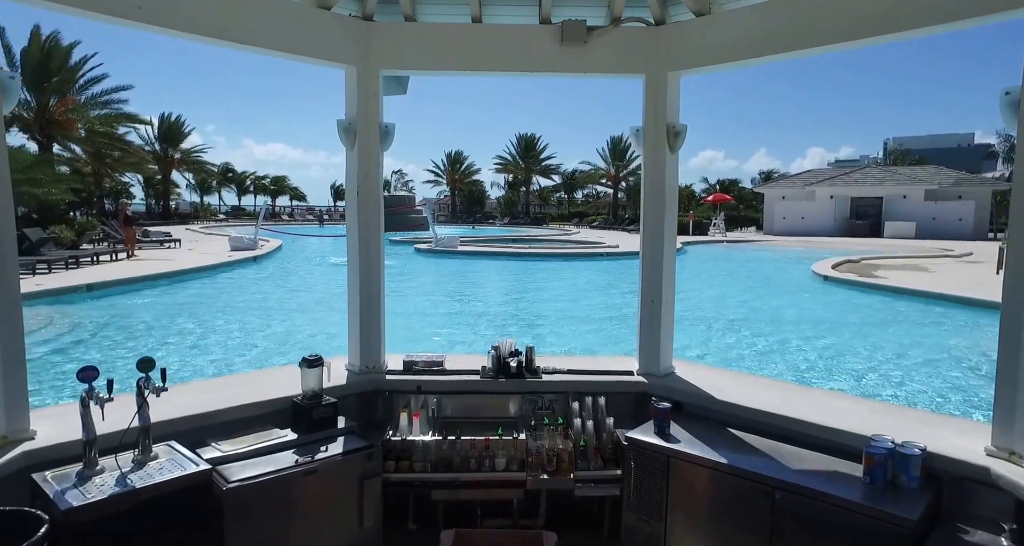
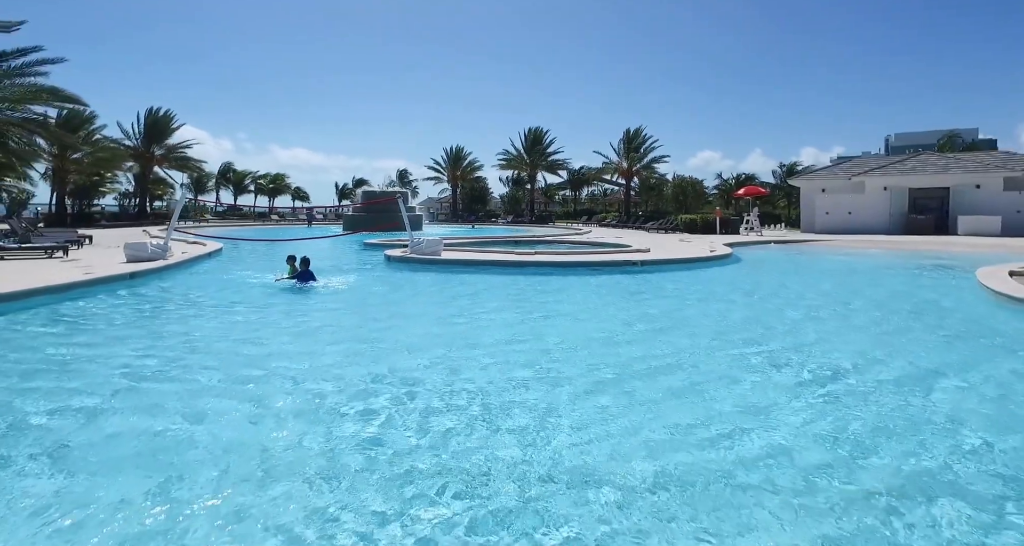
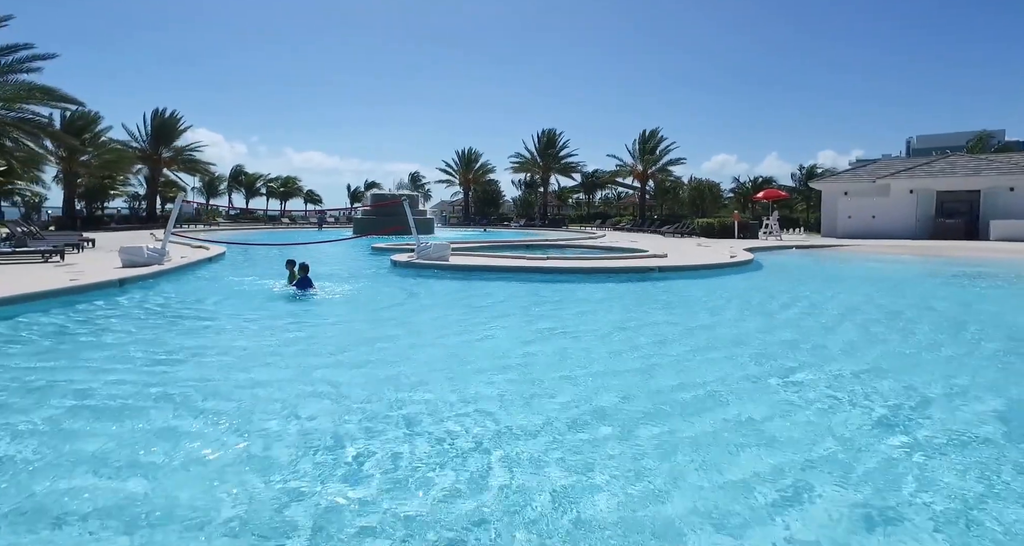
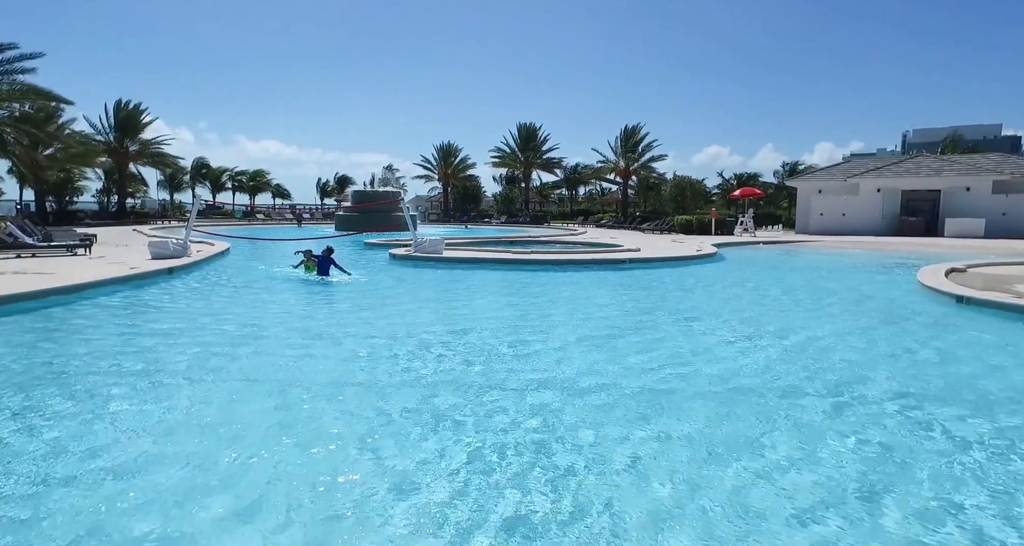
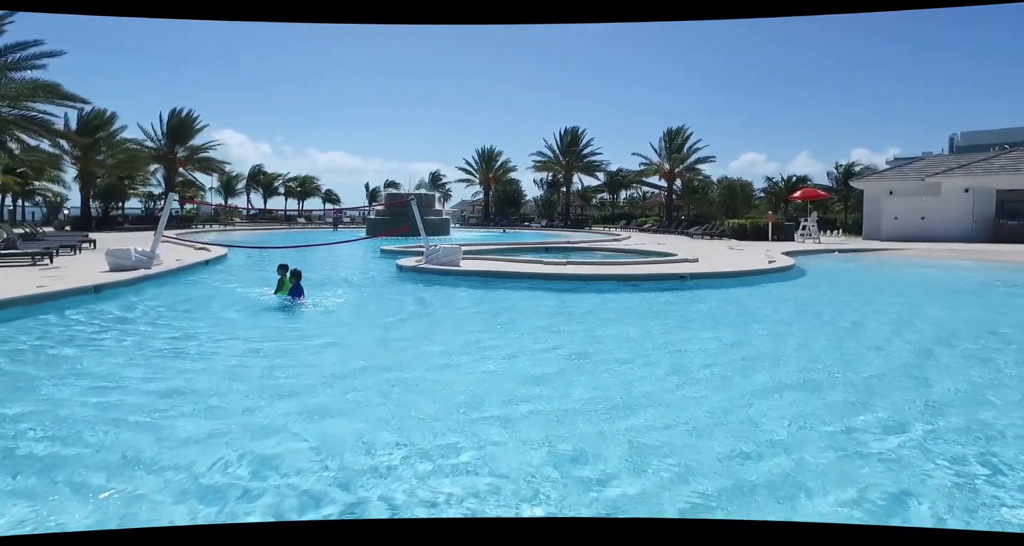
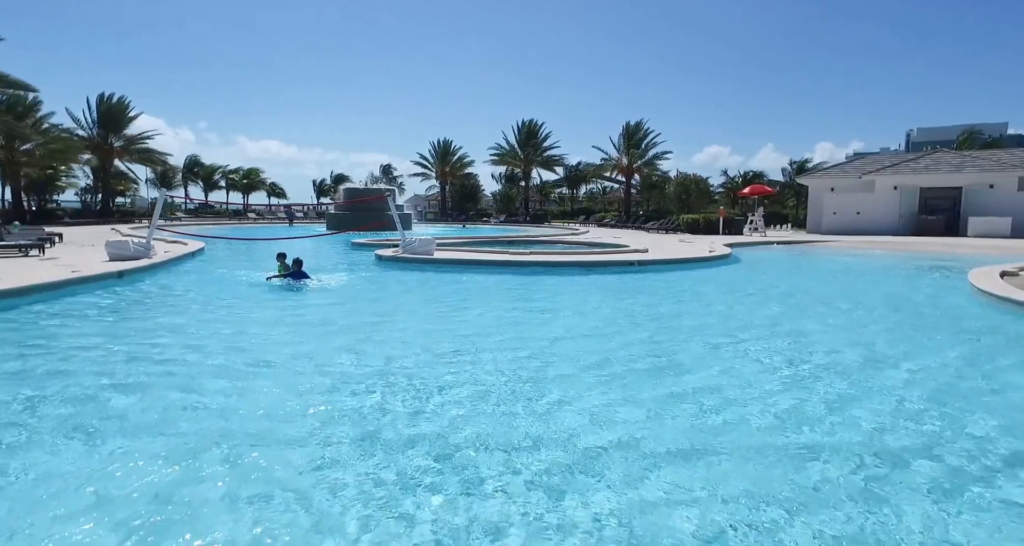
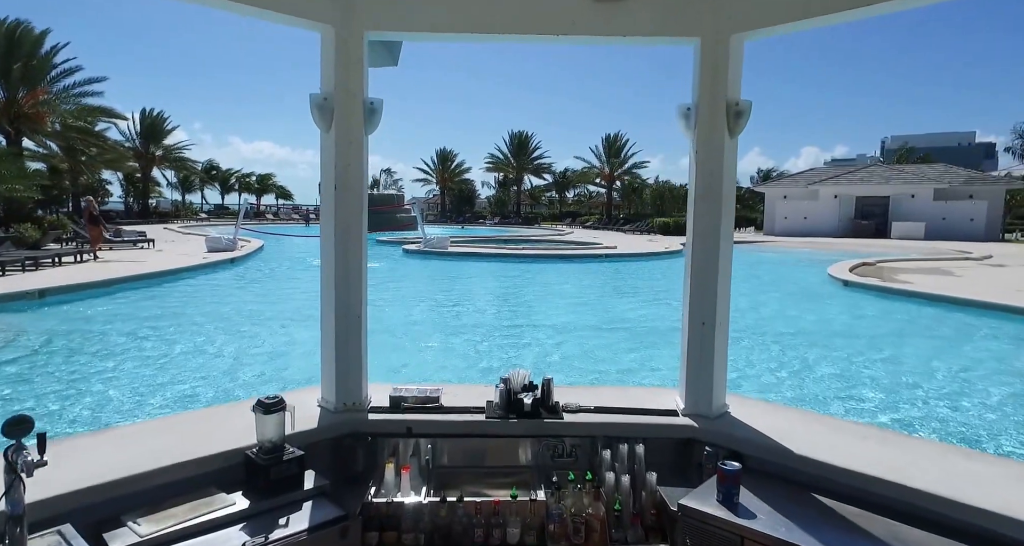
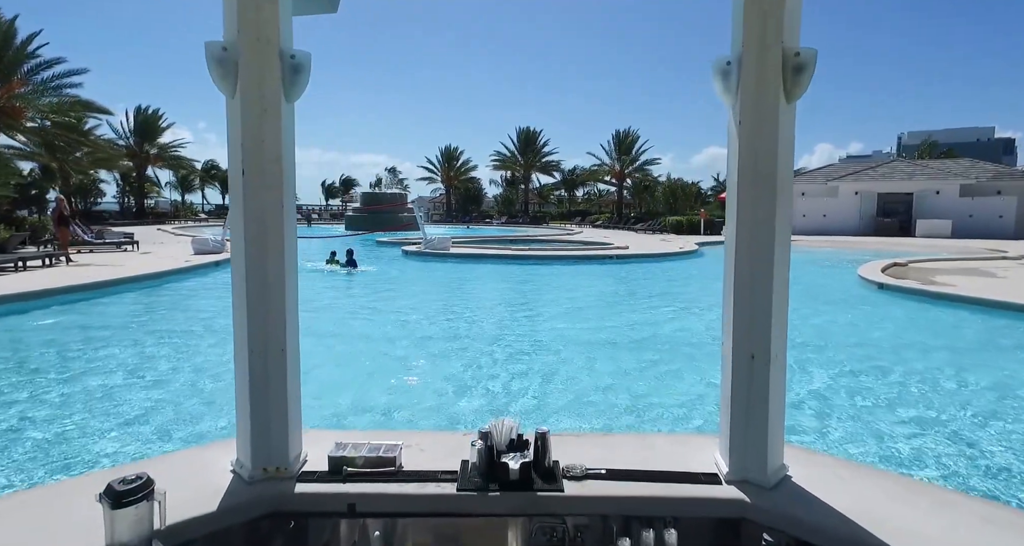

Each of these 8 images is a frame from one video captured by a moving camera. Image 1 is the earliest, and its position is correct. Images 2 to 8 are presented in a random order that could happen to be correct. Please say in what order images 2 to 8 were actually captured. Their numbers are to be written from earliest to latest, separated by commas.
7, 8, 4, 6, 2, 3, 5
